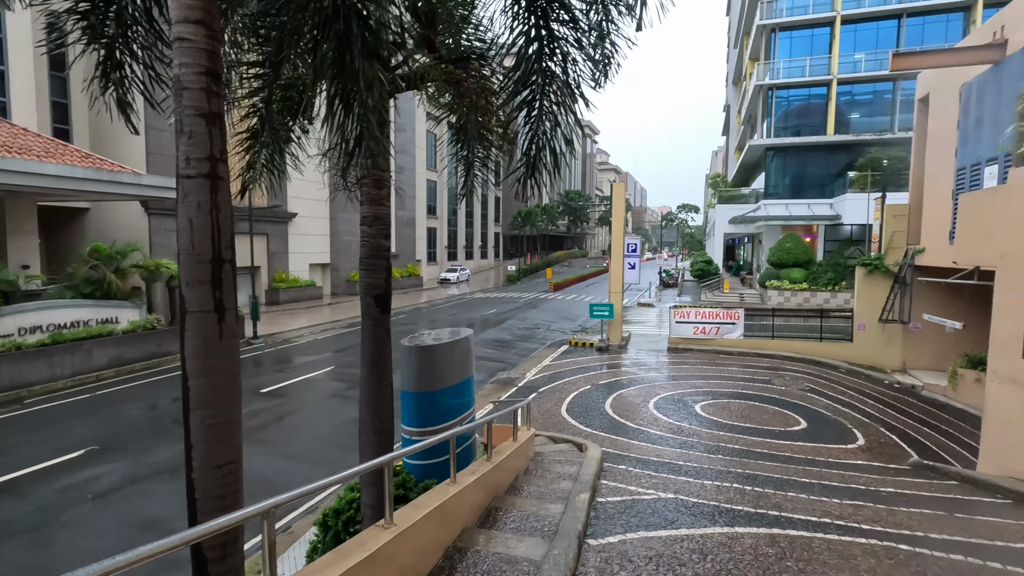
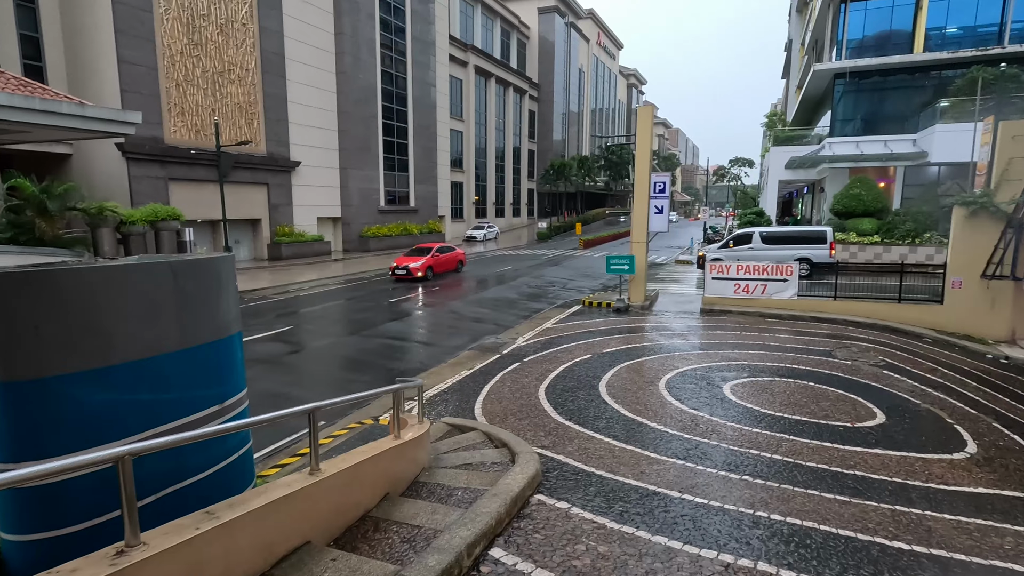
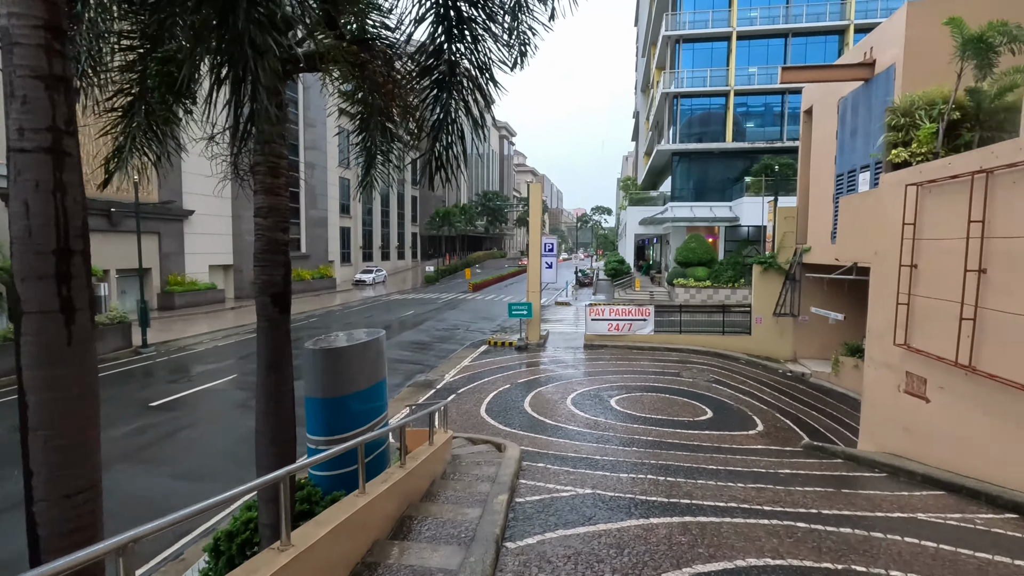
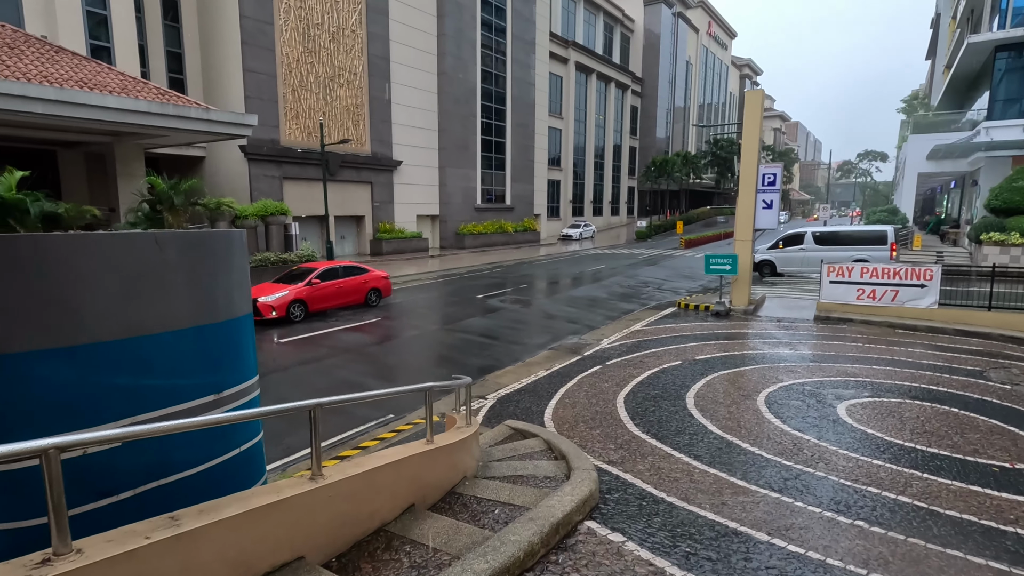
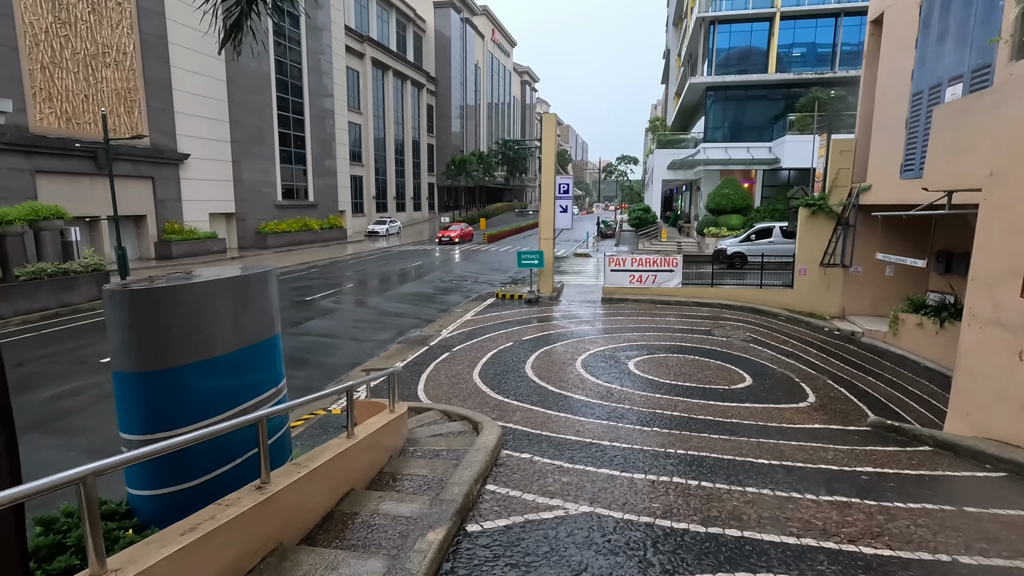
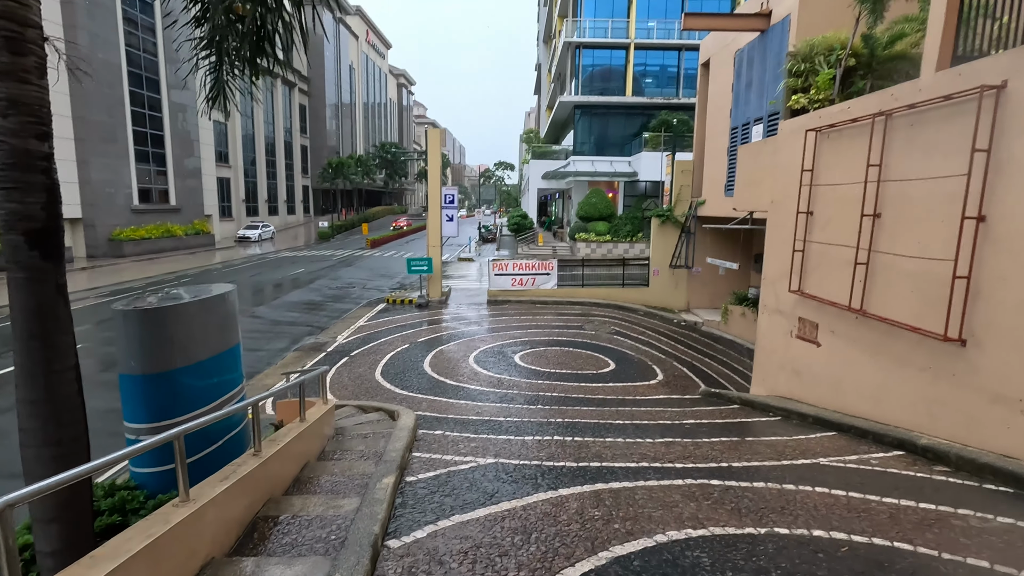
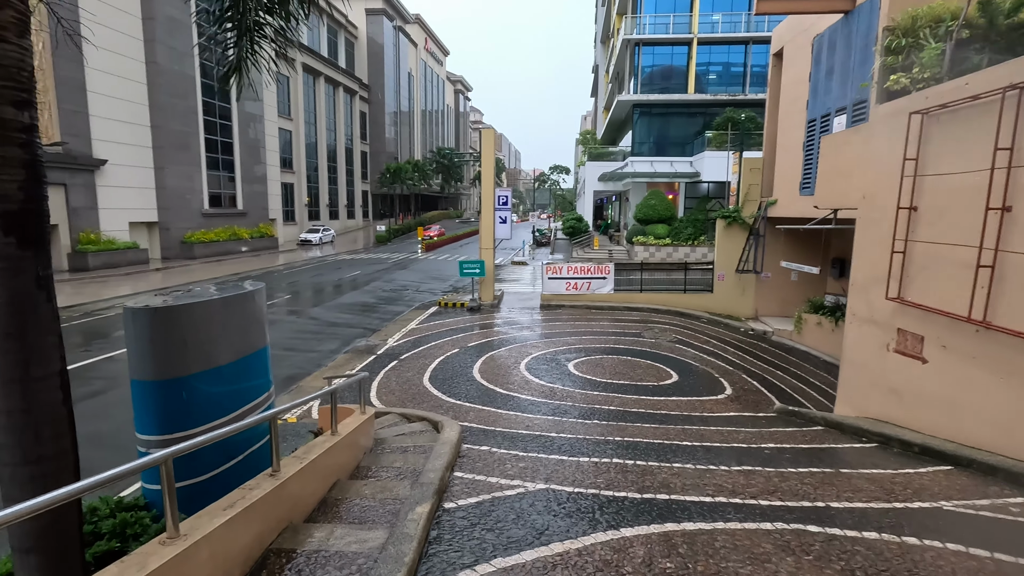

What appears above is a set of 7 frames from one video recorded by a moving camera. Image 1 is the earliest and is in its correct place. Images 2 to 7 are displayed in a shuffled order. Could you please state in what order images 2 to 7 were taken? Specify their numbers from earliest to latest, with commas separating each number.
3, 6, 7, 5, 2, 4
